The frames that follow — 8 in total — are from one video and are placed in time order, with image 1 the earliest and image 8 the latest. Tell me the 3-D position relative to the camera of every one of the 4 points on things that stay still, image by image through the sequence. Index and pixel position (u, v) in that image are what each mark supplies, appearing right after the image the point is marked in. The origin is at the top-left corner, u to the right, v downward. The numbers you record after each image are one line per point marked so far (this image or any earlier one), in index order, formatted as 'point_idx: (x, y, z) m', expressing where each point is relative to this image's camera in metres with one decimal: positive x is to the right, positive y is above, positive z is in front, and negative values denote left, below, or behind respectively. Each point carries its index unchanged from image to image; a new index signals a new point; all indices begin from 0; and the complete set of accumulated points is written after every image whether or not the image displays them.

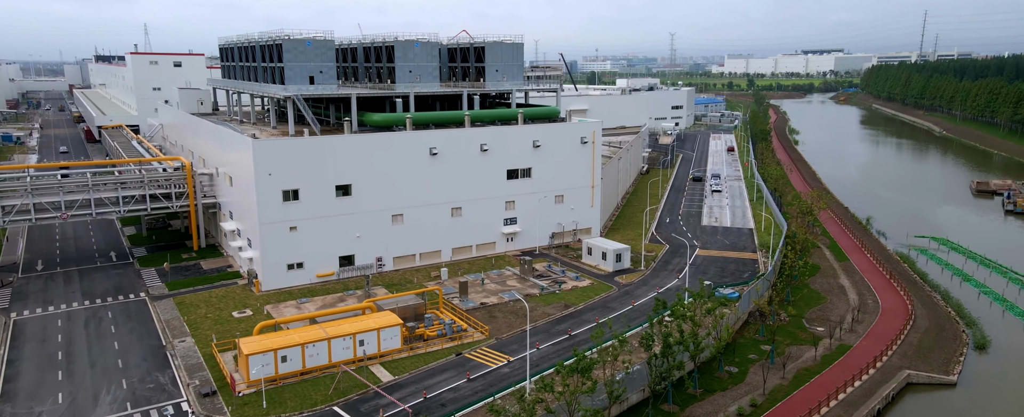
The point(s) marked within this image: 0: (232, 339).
0: (-8.4, -3.9, +19.6) m
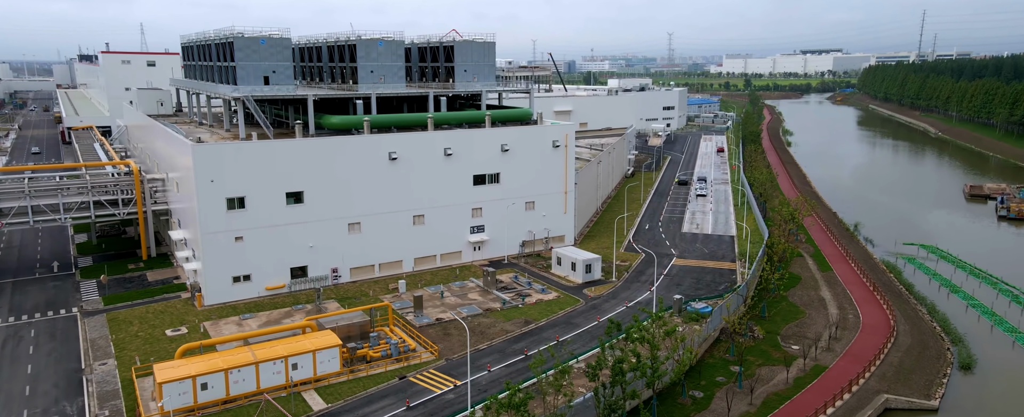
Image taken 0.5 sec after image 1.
0: (-9.8, -4.3, +18.1) m
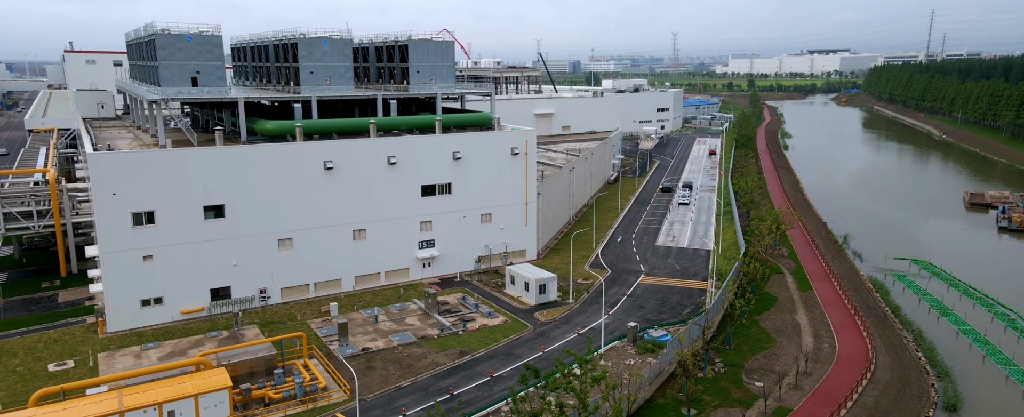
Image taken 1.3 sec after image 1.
0: (-11.9, -4.8, +16.0) m
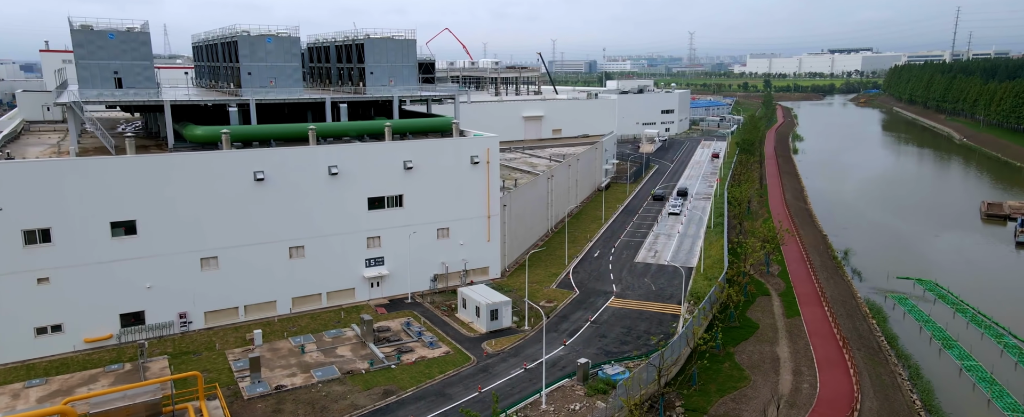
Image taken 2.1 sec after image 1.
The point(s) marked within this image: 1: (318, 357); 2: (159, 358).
0: (-13.9, -5.3, +13.9) m
1: (-5.9, -4.5, +20.0) m
2: (-10.5, -4.5, +19.6) m
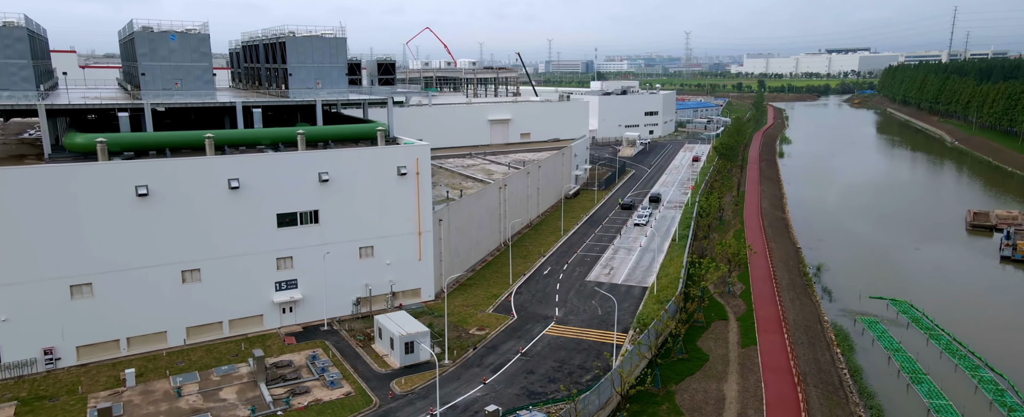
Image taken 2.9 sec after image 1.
0: (-16.4, -5.9, +11.4) m
1: (-8.5, -5.1, +17.5) m
2: (-13.1, -5.1, +17.1) m
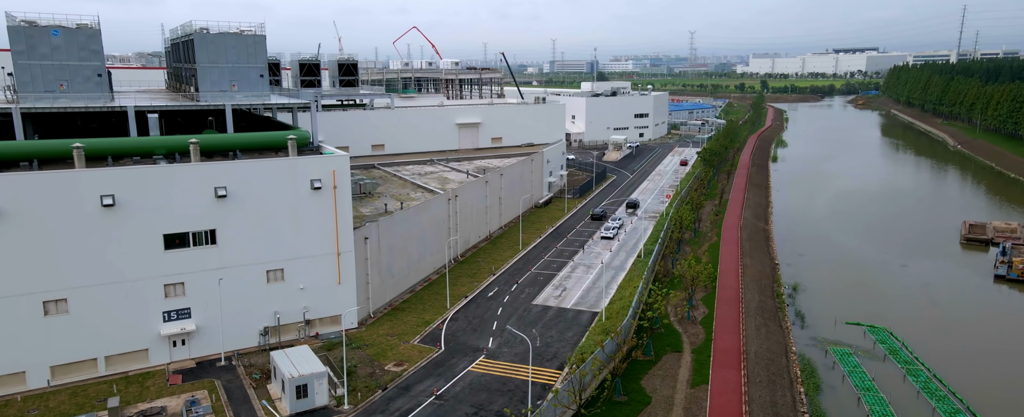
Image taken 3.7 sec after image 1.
0: (-19.0, -6.5, +8.9) m
1: (-11.0, -5.8, +15.0) m
2: (-15.6, -5.7, +14.6) m
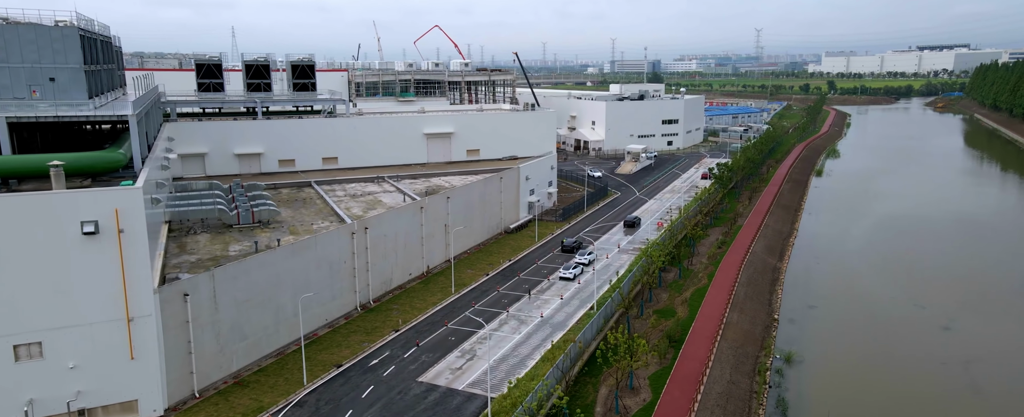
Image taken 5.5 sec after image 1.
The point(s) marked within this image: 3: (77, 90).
0: (-24.3, -7.6, +4.7) m
1: (-15.7, -7.0, +10.1) m
2: (-20.4, -6.9, +10.1) m
3: (-13.1, +3.4, +19.7) m
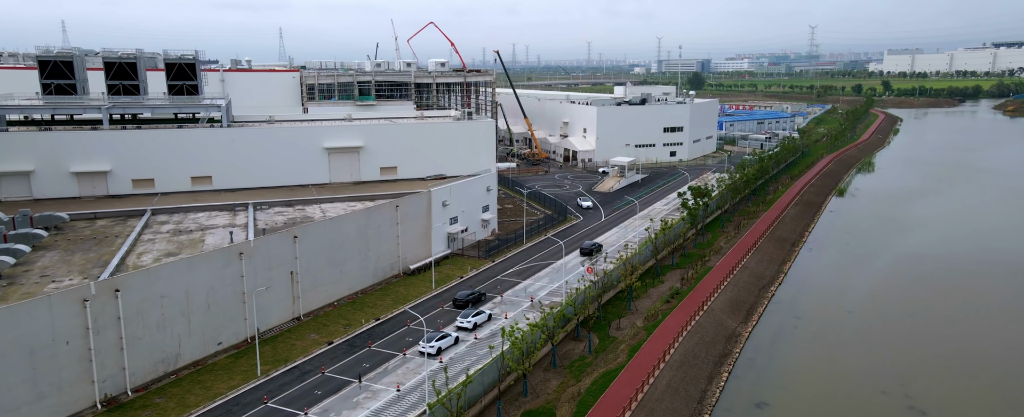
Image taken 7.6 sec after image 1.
0: (-31.5, -8.9, -1.1) m
1: (-22.6, -8.5, +3.6) m
2: (-27.2, -8.2, +4.0) m
3: (-19.1, +1.9, +13.0) m
